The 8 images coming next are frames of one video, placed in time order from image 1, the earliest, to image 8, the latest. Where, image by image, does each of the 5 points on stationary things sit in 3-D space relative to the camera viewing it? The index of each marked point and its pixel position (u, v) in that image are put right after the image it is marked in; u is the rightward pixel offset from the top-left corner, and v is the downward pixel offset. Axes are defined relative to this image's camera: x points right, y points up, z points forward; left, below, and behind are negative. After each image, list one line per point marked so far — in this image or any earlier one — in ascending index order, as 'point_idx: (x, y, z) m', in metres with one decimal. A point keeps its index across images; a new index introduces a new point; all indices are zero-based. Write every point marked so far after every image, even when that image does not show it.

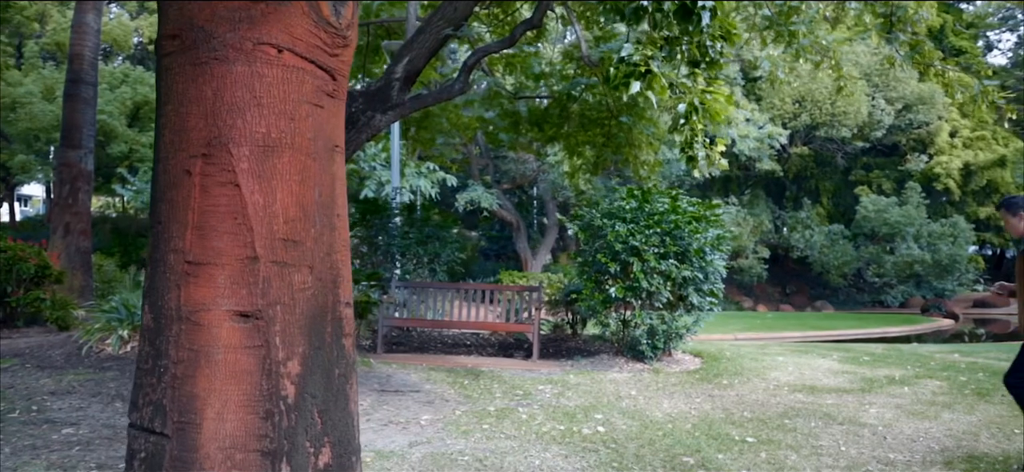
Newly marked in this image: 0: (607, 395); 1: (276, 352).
0: (+0.8, -1.3, +7.3) m
1: (-0.8, -0.4, +3.1) m
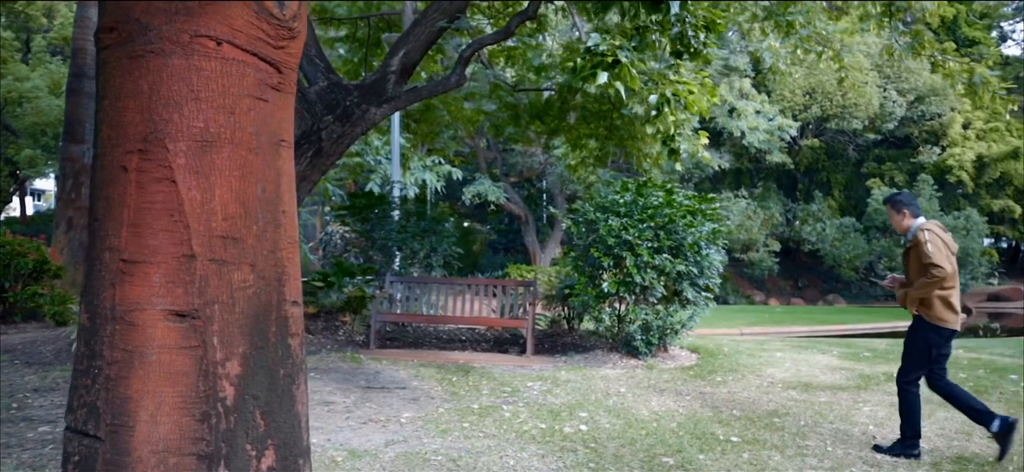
0: (+0.7, -1.3, +7.2) m
1: (-1.0, -0.4, +3.0) m
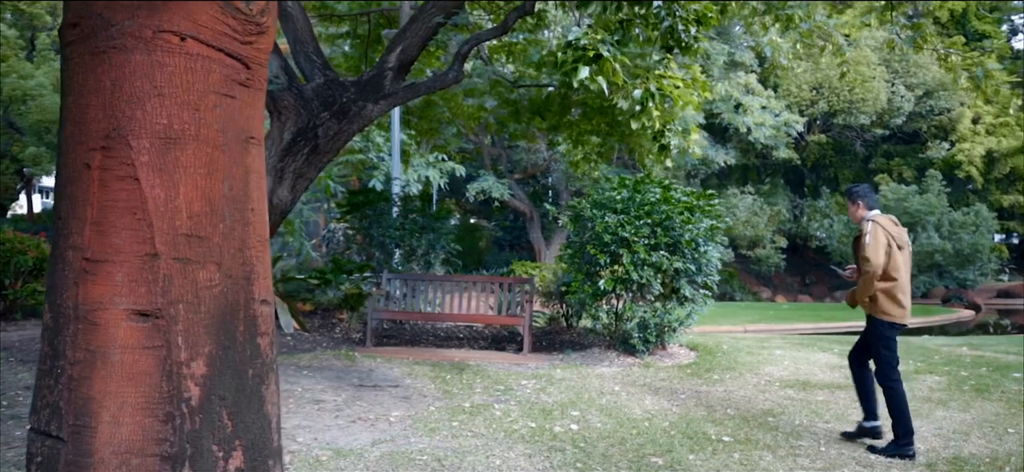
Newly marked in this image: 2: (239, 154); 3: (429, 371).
0: (+0.6, -1.2, +7.1) m
1: (-1.1, -0.4, +2.9) m
2: (-1.0, +0.3, +3.2) m
3: (-0.8, -1.2, +8.1) m
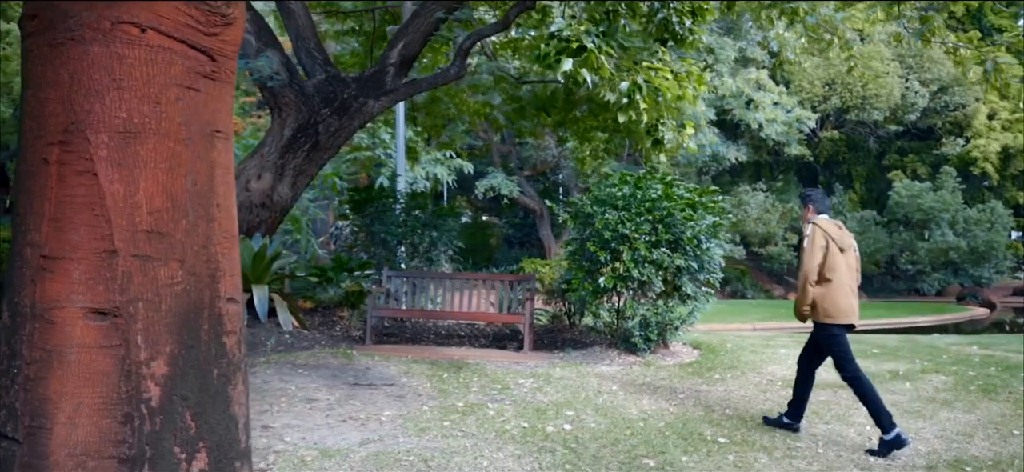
0: (+0.6, -1.2, +7.0) m
1: (-1.2, -0.4, +2.9) m
2: (-1.1, +0.3, +3.1) m
3: (-0.8, -1.2, +8.0) m
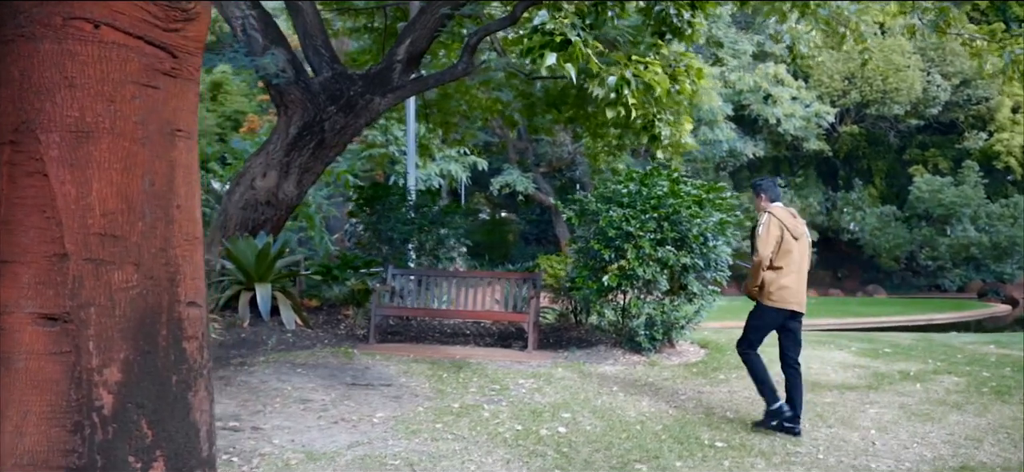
0: (+0.6, -1.2, +6.9) m
1: (-1.3, -0.4, +2.8) m
2: (-1.2, +0.3, +3.0) m
3: (-0.8, -1.2, +7.9) m
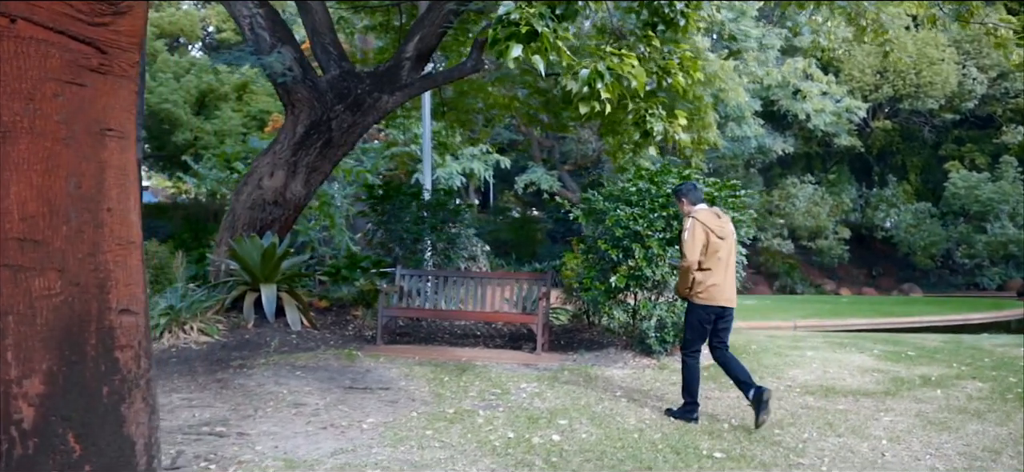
0: (+0.6, -1.2, +6.7) m
1: (-1.5, -0.4, +2.6) m
2: (-1.3, +0.3, +2.9) m
3: (-0.7, -1.2, +7.7) m
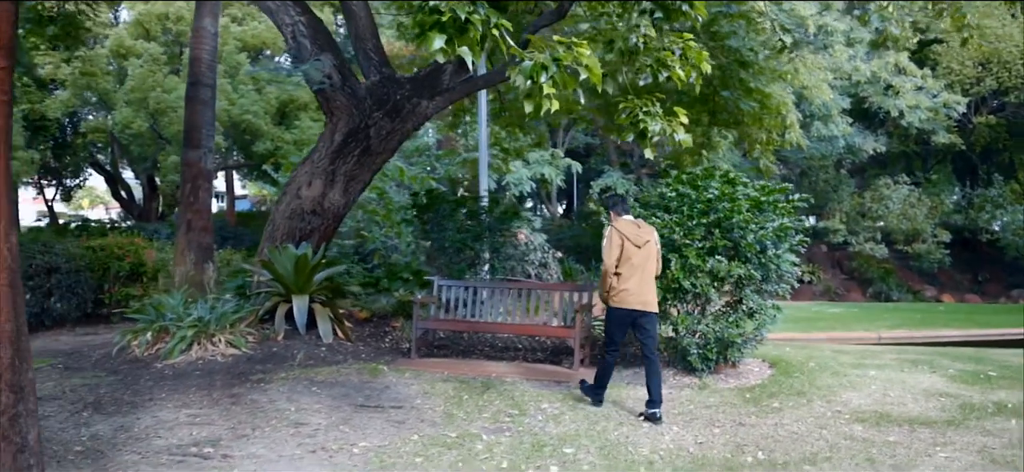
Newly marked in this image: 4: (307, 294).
0: (+0.7, -1.3, +6.2) m
1: (-1.8, -0.5, +2.4) m
2: (-1.7, +0.2, +2.6) m
3: (-0.5, -1.3, +7.3) m
4: (-2.1, -0.6, +9.0) m
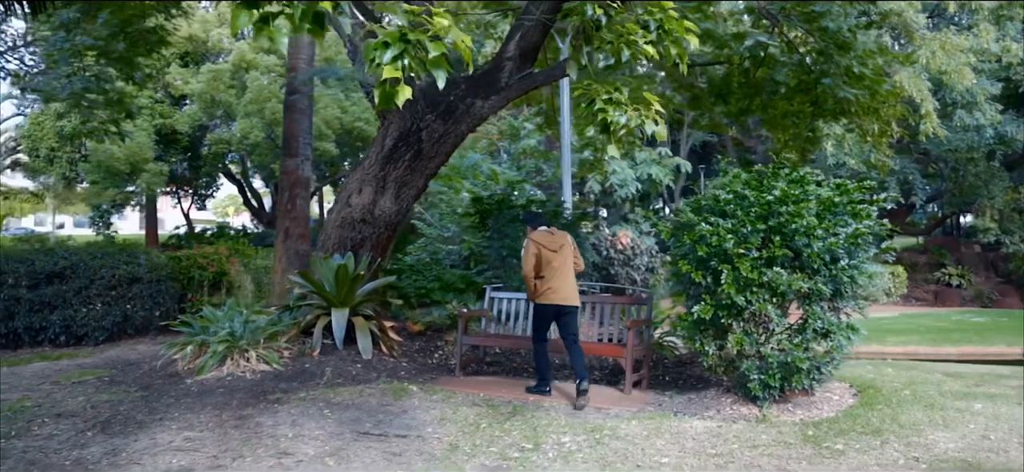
0: (+0.7, -1.3, +5.3) m
1: (-2.4, -0.5, +2.0) m
2: (-2.2, +0.1, +2.2) m
3: (-0.3, -1.3, +6.7) m
4: (-1.6, -0.7, +8.6) m
